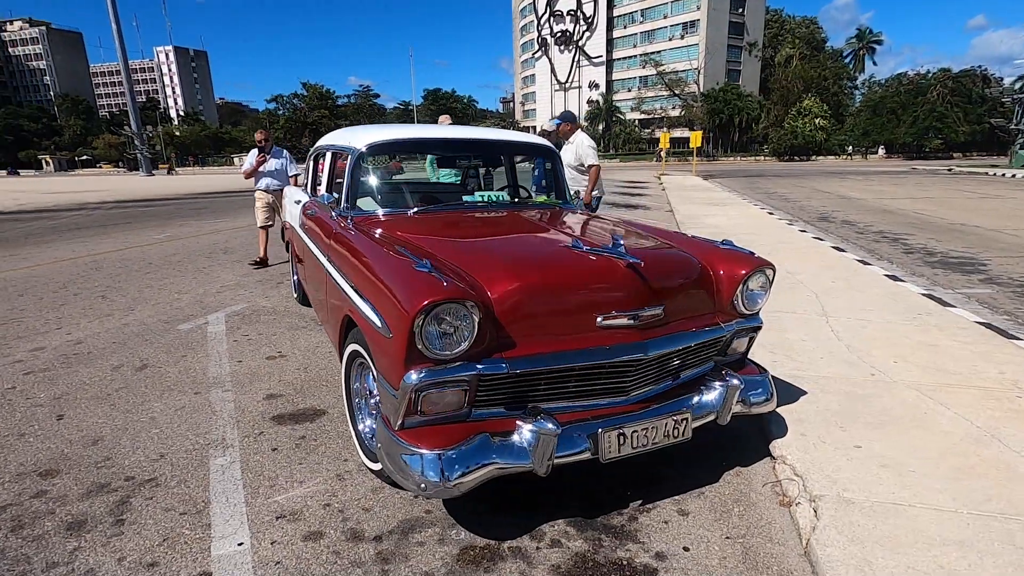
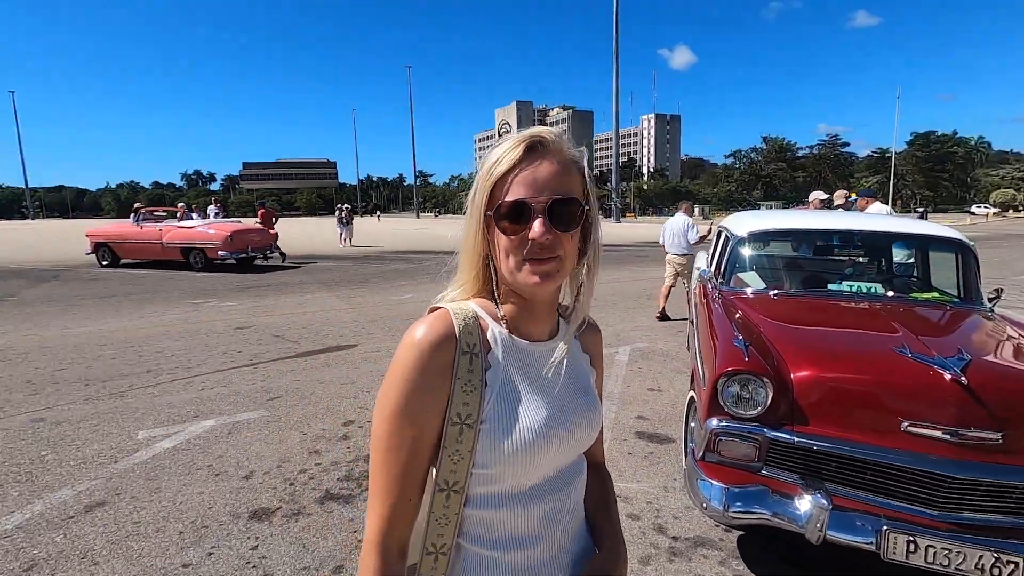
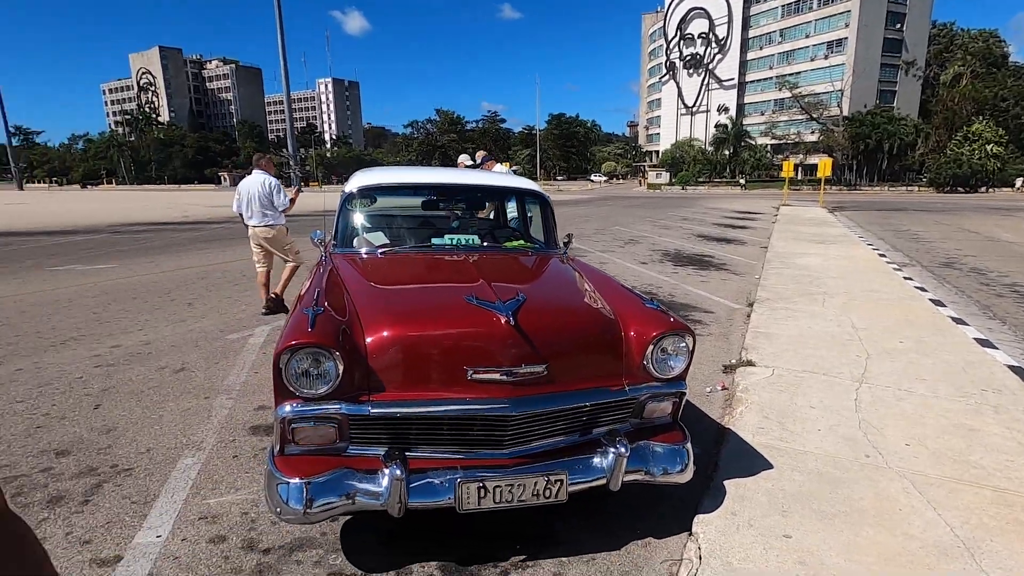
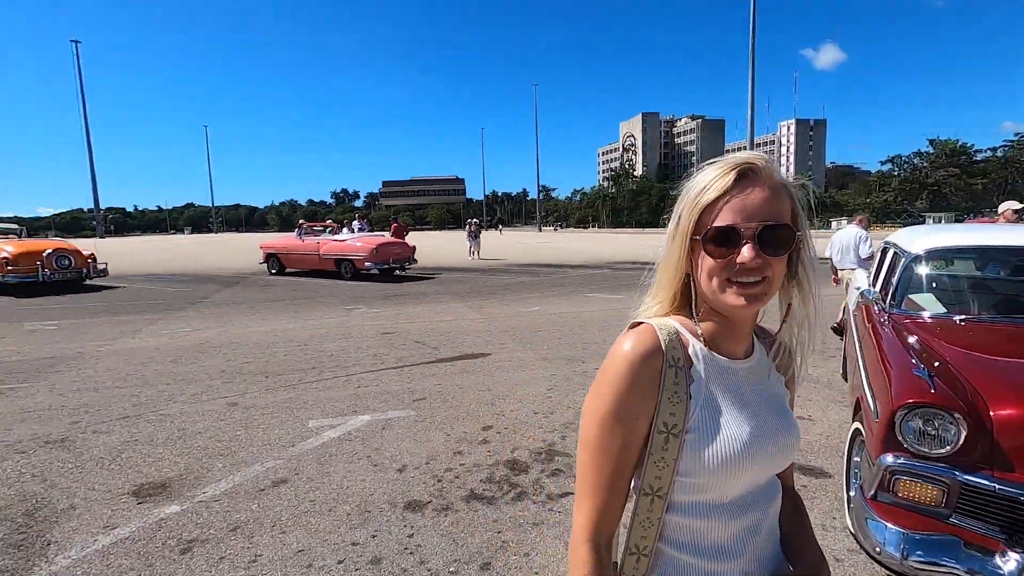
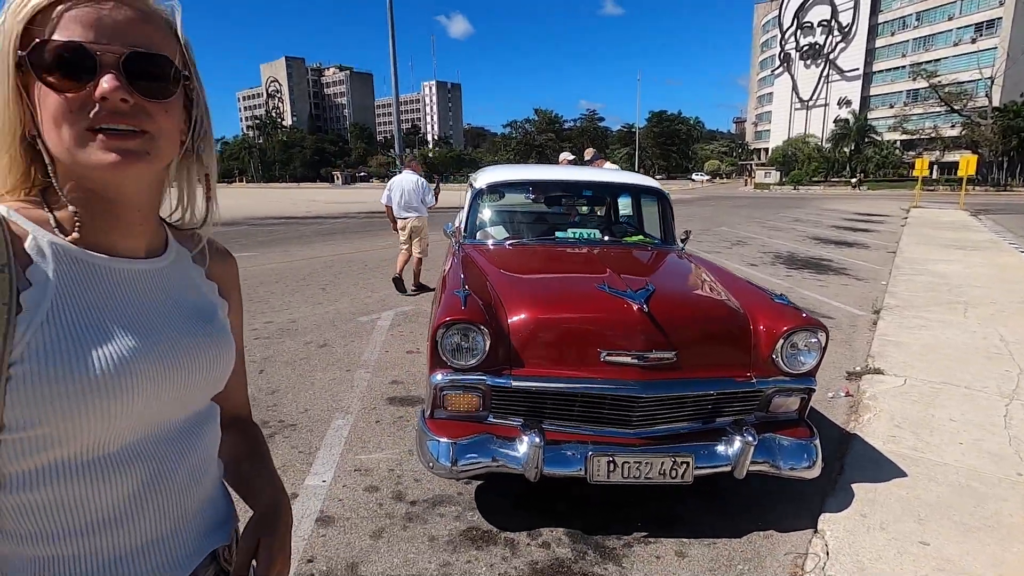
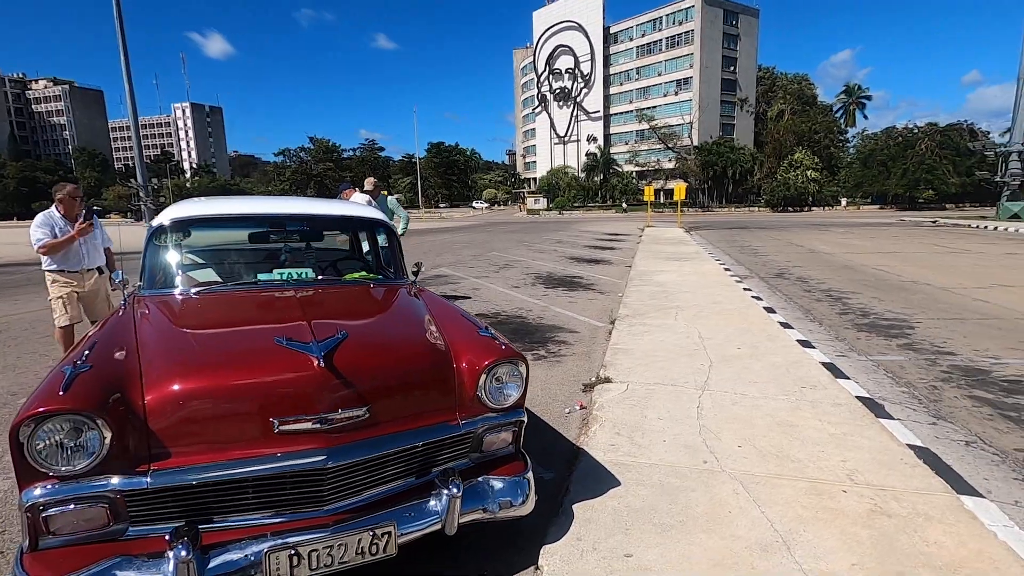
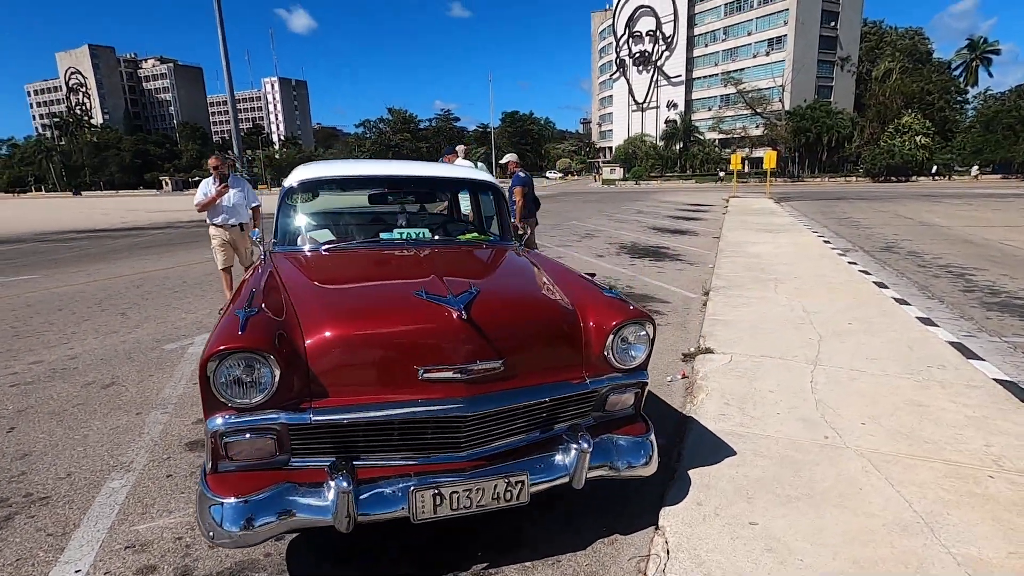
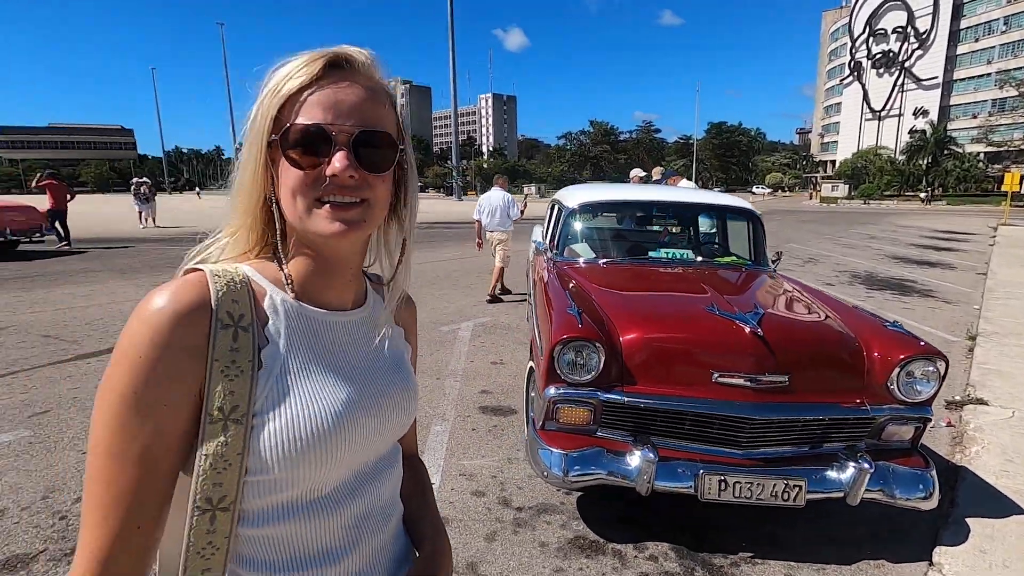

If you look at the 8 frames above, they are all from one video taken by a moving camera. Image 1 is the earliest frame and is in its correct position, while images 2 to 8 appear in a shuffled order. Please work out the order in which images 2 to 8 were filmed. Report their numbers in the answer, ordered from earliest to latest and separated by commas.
7, 6, 3, 5, 8, 2, 4
